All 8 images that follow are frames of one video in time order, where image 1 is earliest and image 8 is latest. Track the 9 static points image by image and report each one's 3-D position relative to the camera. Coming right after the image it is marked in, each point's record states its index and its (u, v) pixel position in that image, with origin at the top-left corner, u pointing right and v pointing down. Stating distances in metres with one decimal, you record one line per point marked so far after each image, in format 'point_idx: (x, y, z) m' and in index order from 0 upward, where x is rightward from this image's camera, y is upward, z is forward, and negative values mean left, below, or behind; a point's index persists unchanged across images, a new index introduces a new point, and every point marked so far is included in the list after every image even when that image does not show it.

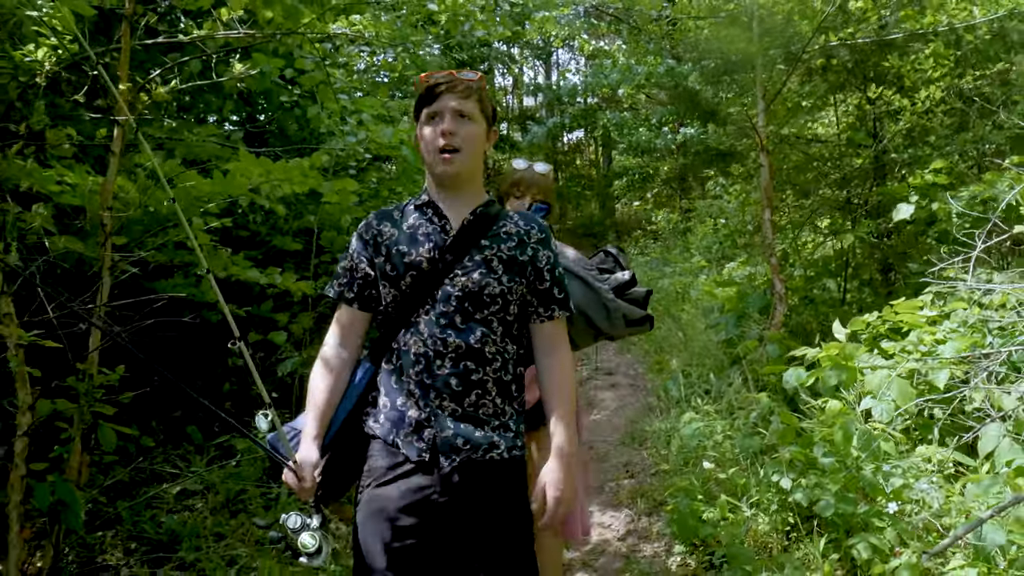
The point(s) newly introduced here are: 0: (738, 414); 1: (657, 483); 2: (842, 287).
0: (+0.7, -0.4, +3.4) m
1: (+0.4, -0.6, +3.5) m
2: (+1.2, 0.0, +4.1) m
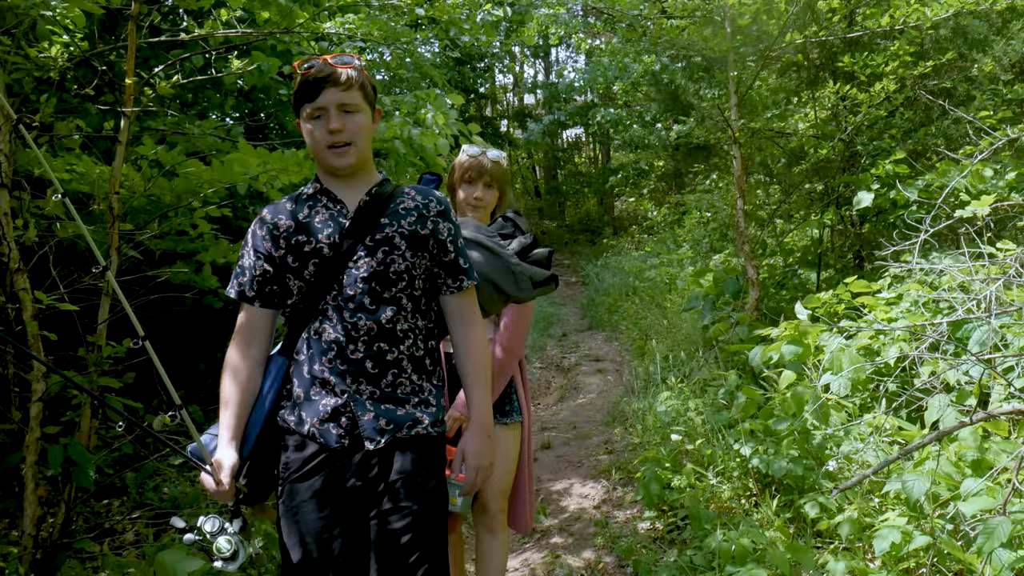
0: (+0.6, -0.3, +3.6) m
1: (+0.4, -0.5, +3.7) m
2: (+1.1, +0.1, +4.3) m
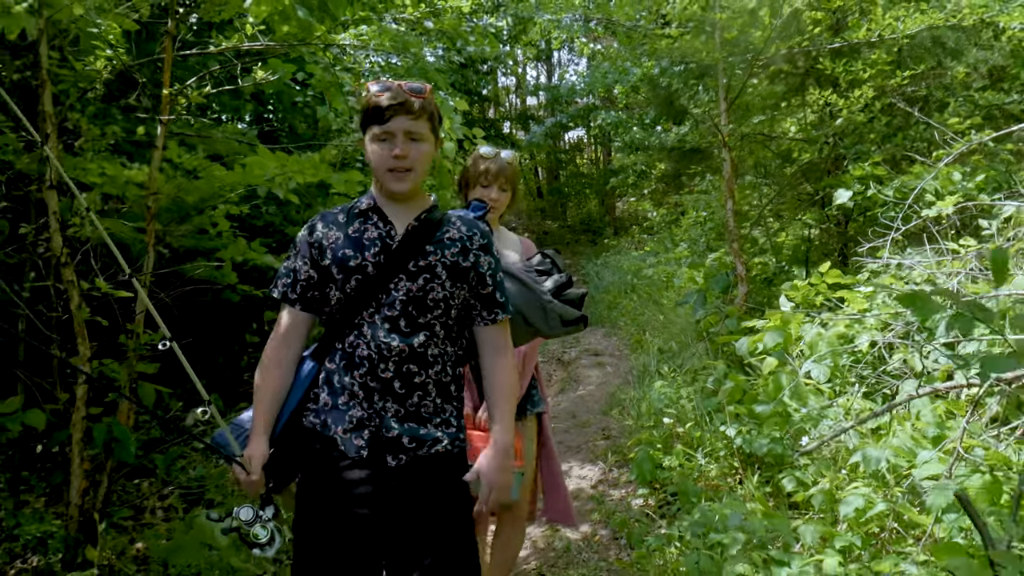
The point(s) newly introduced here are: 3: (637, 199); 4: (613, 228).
0: (+0.6, -0.3, +3.9) m
1: (+0.4, -0.5, +3.9) m
2: (+1.1, +0.1, +4.5) m
3: (+1.3, +0.9, +11.4) m
4: (+1.2, +0.7, +13.9) m
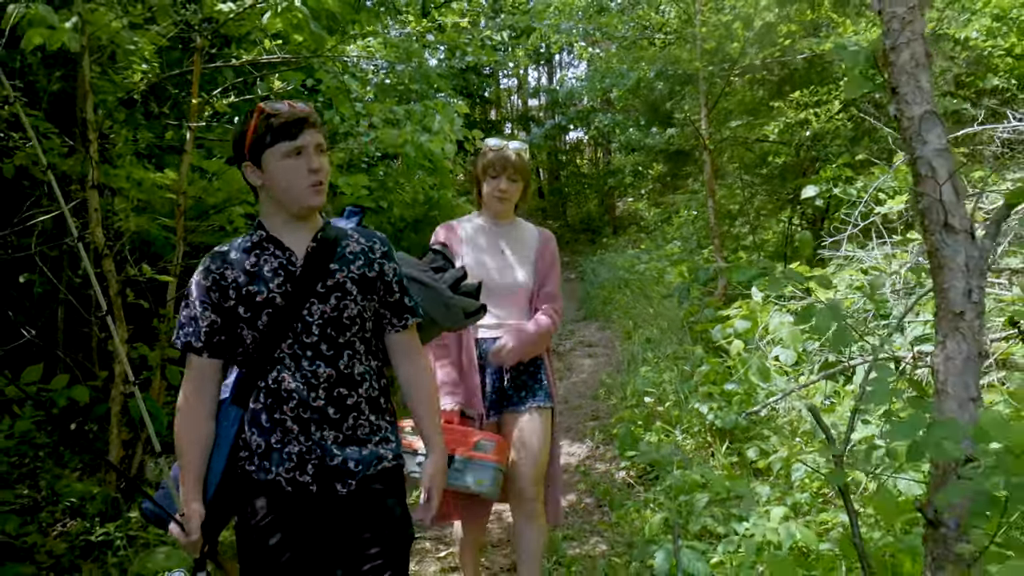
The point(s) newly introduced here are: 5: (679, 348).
0: (+0.6, -0.3, +4.2) m
1: (+0.4, -0.5, +4.2) m
2: (+1.1, +0.1, +4.8) m
3: (+1.3, +0.9, +11.7) m
4: (+1.3, +0.8, +14.2) m
5: (+0.7, -0.2, +4.4) m
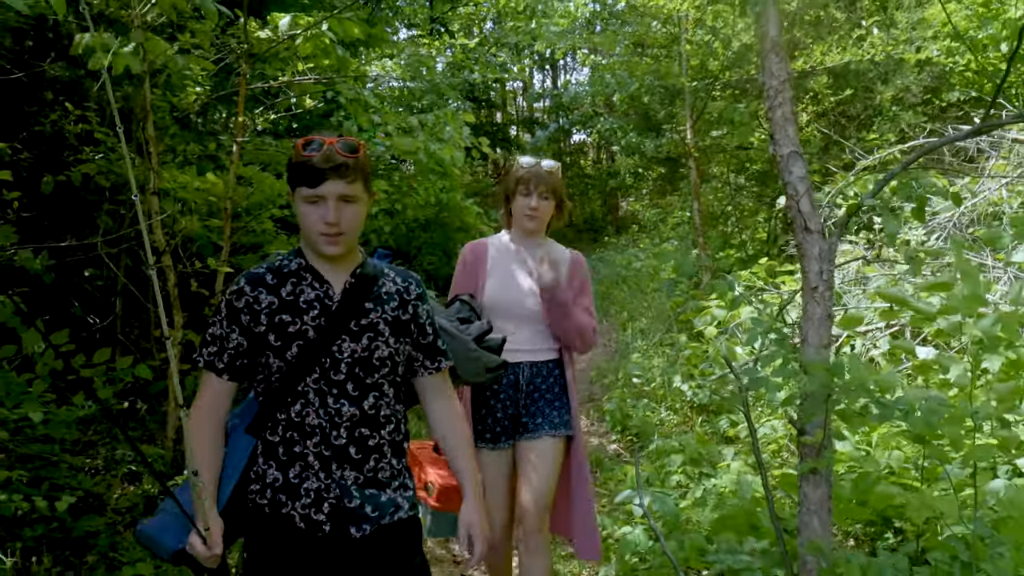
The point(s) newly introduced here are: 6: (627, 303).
0: (+0.6, -0.3, +4.7) m
1: (+0.4, -0.5, +4.7) m
2: (+1.1, +0.1, +5.3) m
3: (+1.3, +1.0, +12.2) m
4: (+1.3, +0.8, +14.7) m
5: (+0.7, -0.2, +4.9) m
6: (+0.7, -0.1, +7.0) m
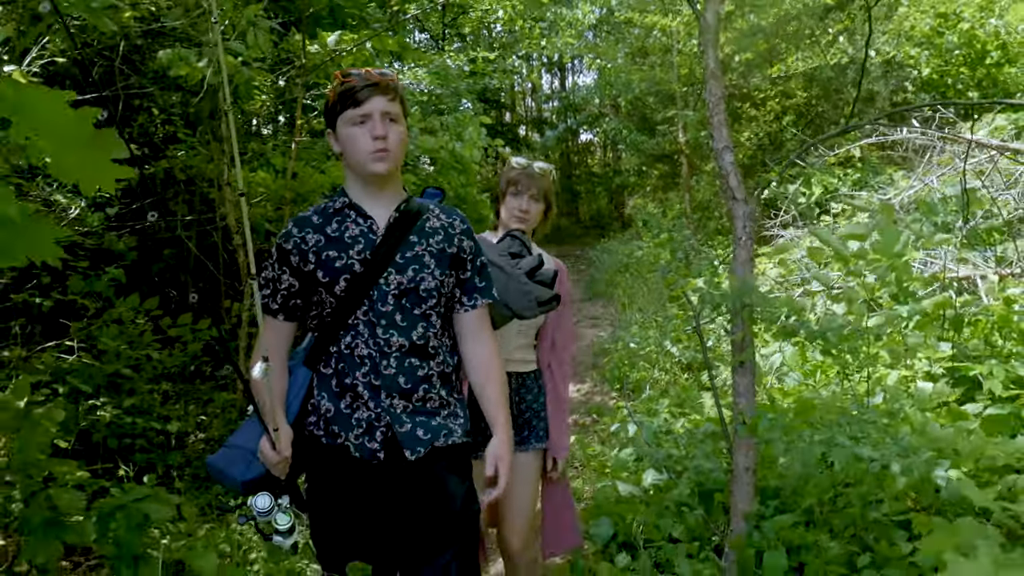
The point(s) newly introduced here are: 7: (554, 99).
0: (+0.7, -0.2, +5.3) m
1: (+0.5, -0.4, +5.4) m
2: (+1.2, +0.2, +6.0) m
3: (+1.4, +1.1, +12.9) m
4: (+1.5, +0.9, +15.3) m
5: (+0.7, -0.1, +5.5) m
6: (+0.8, 0.0, +7.7) m
7: (+0.5, +2.2, +13.0) m
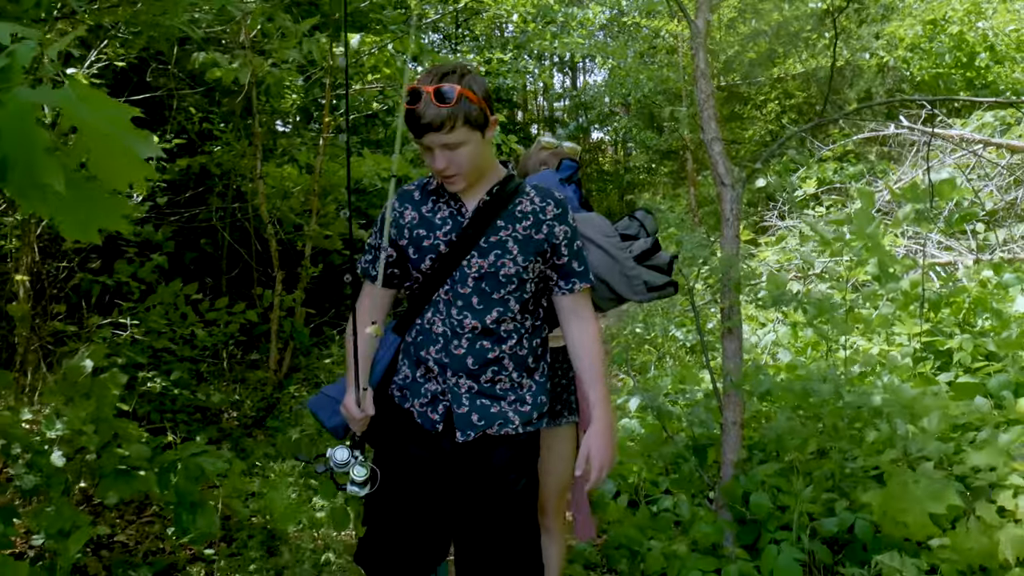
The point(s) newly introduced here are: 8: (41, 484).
0: (+0.8, -0.1, +5.6) m
1: (+0.5, -0.3, +5.7) m
2: (+1.3, +0.3, +6.2) m
3: (+1.6, +1.1, +13.1) m
4: (+1.6, +1.0, +15.6) m
5: (+0.8, -0.1, +5.8) m
6: (+0.9, +0.1, +8.0) m
7: (+0.6, +2.2, +13.3) m
8: (-1.0, -0.4, +2.4) m
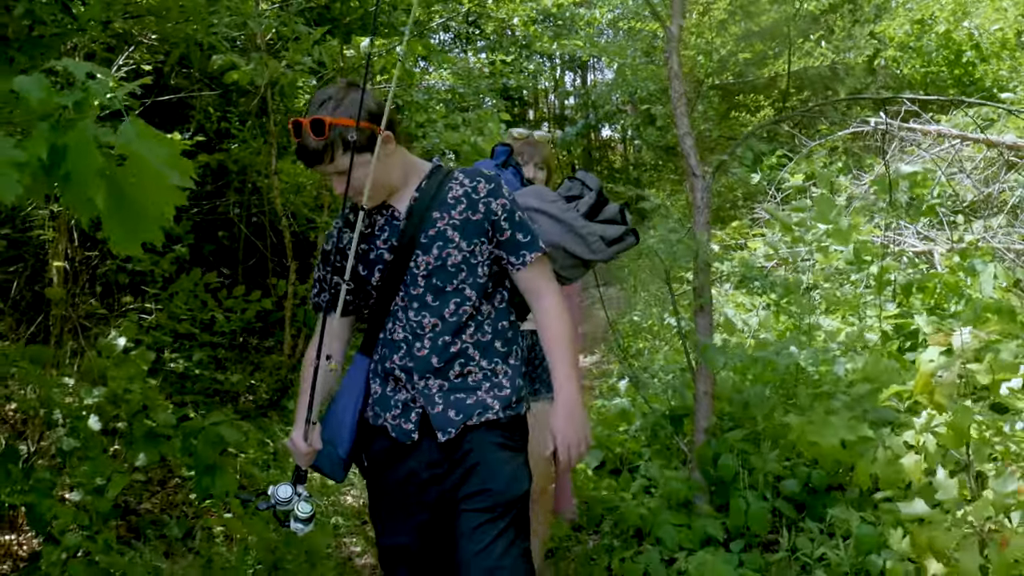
0: (+0.8, -0.1, +5.9) m
1: (+0.5, -0.3, +5.9) m
2: (+1.3, +0.3, +6.5) m
3: (+1.7, +1.2, +13.4) m
4: (+1.8, +1.0, +15.9) m
5: (+0.8, 0.0, +6.1) m
6: (+0.9, +0.1, +8.2) m
7: (+0.7, +2.3, +13.5) m
8: (-1.0, -0.4, +2.6) m
